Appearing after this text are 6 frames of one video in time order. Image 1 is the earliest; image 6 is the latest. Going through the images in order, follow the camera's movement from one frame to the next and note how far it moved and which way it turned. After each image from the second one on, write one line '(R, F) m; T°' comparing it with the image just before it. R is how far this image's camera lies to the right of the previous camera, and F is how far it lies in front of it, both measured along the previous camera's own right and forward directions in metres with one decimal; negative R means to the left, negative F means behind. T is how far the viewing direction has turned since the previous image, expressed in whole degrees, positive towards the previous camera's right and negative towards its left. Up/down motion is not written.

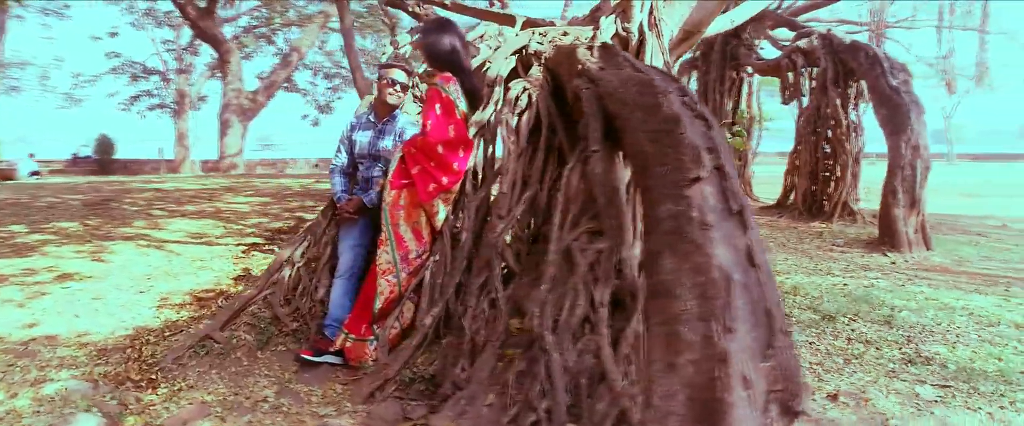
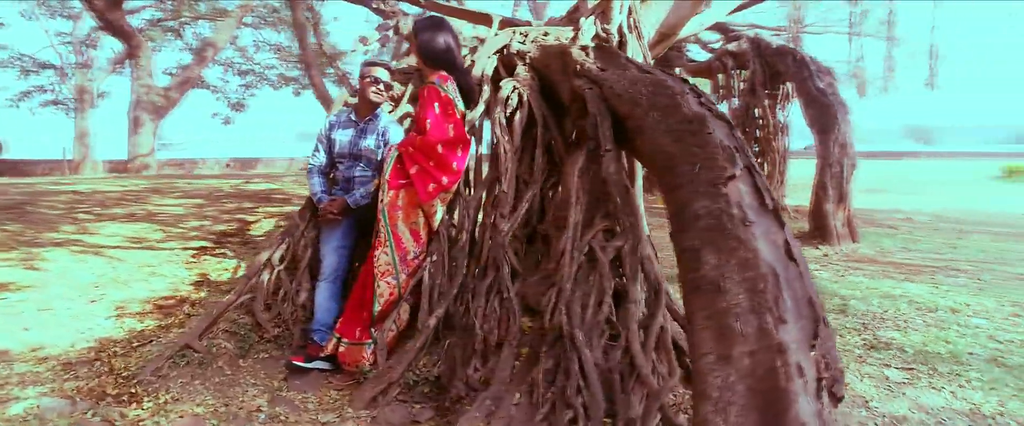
(-0.3, 0.0) m; +7°
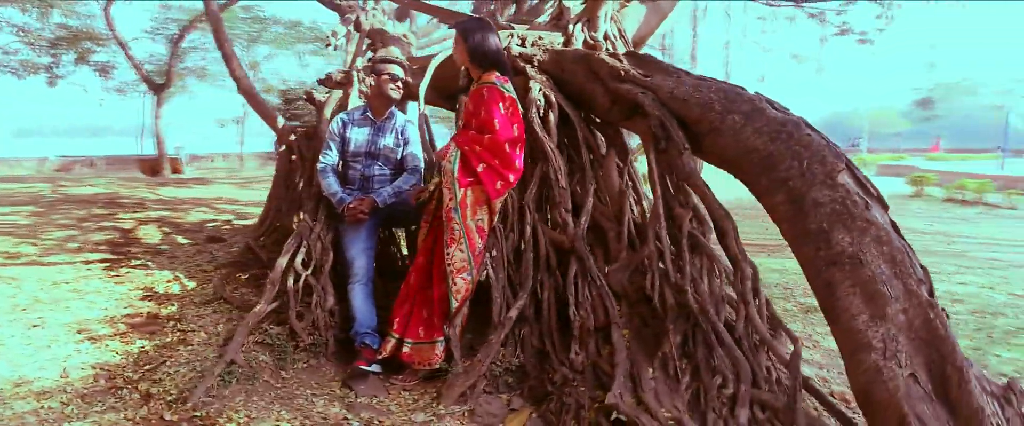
(-0.9, 0.0) m; +18°
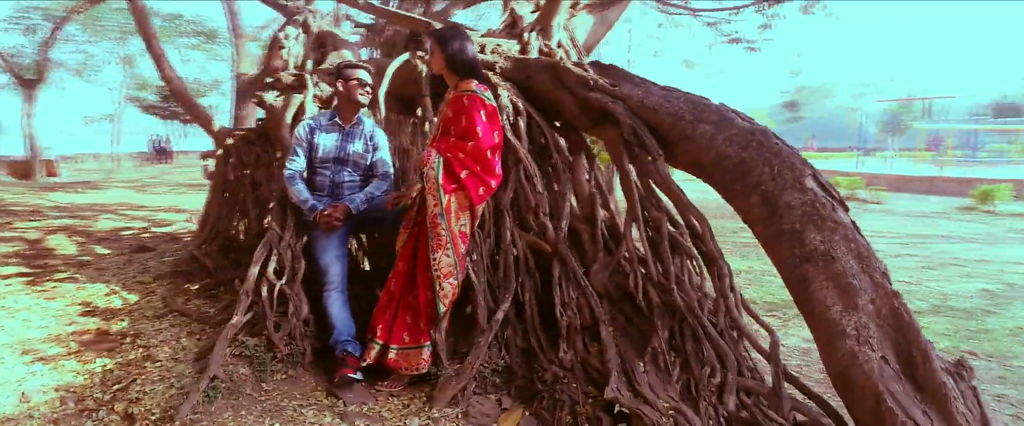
(-0.3, 0.0) m; +9°
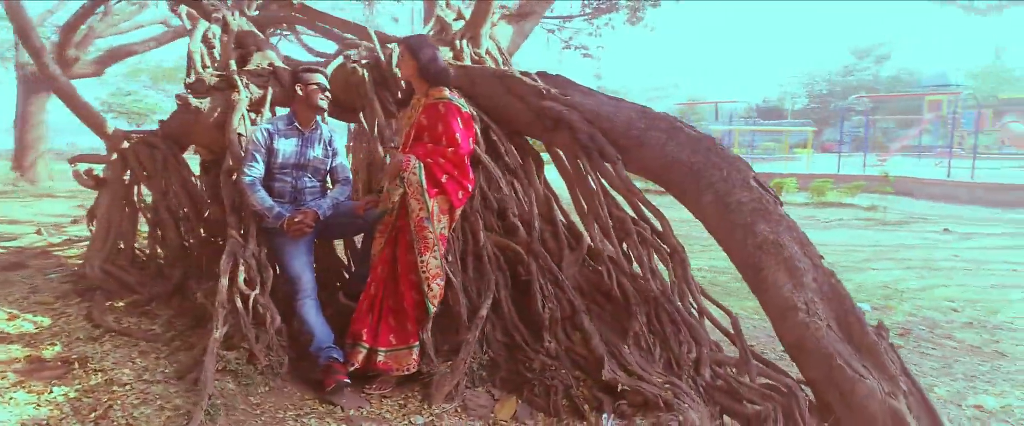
(-0.5, -0.1) m; +15°
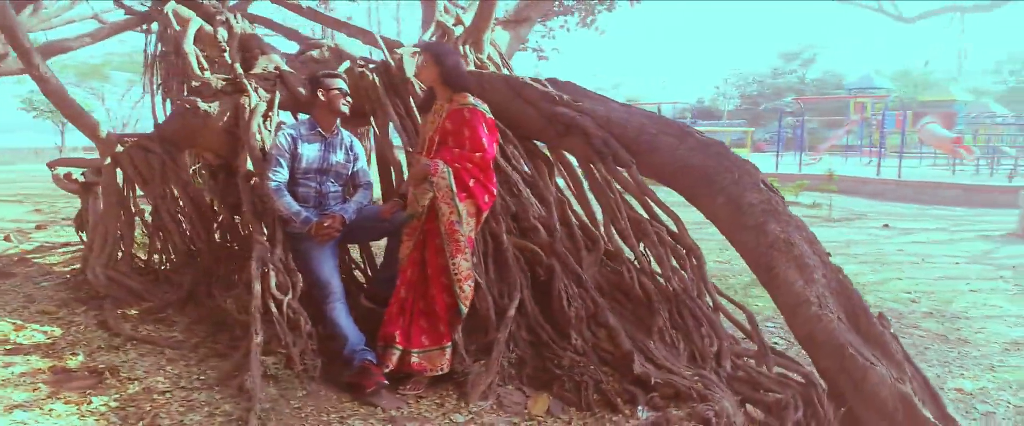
(-0.3, -0.1) m; +5°
